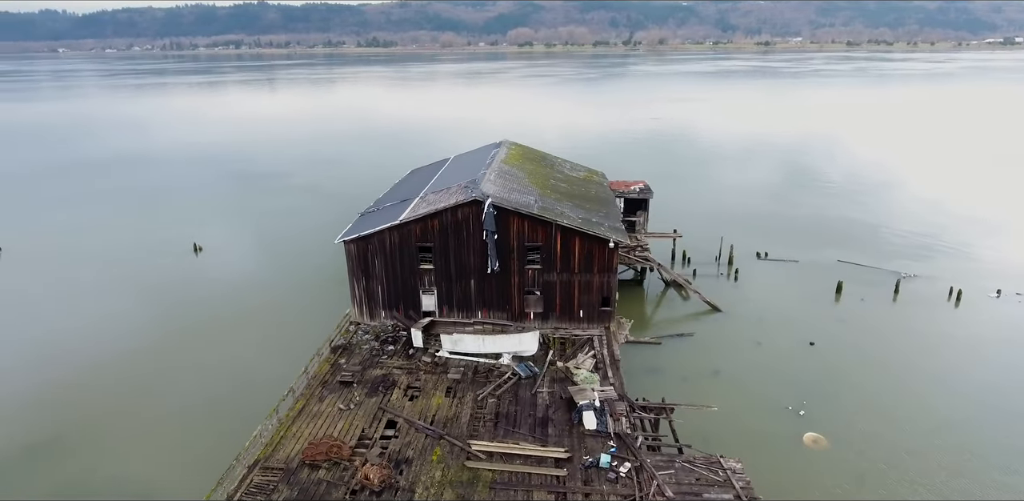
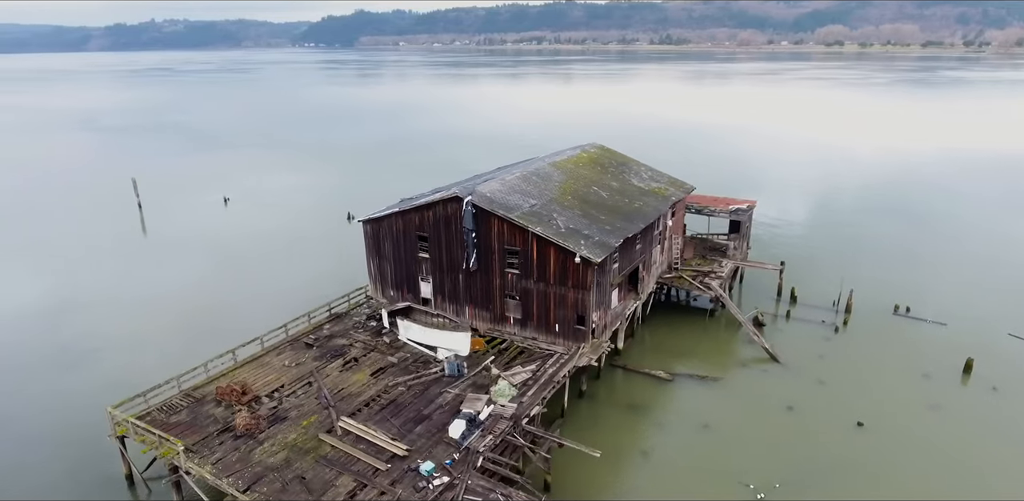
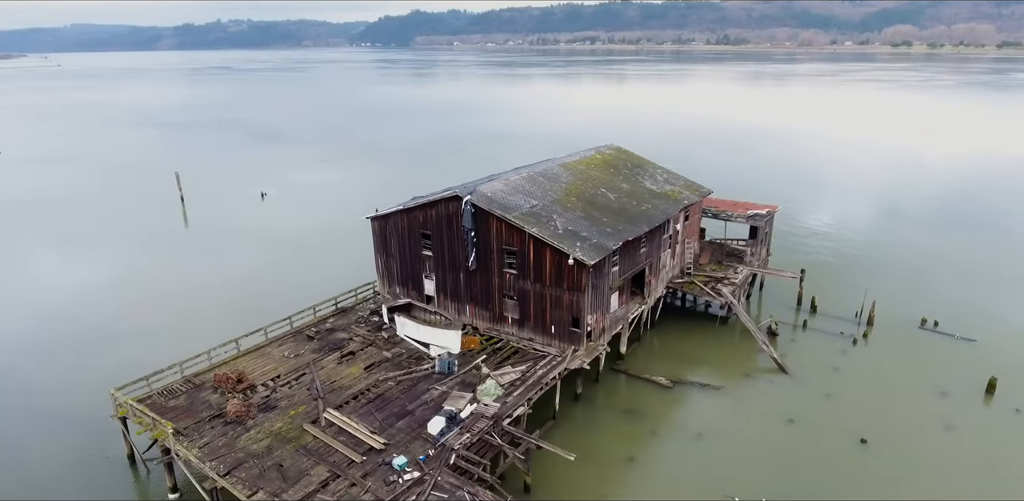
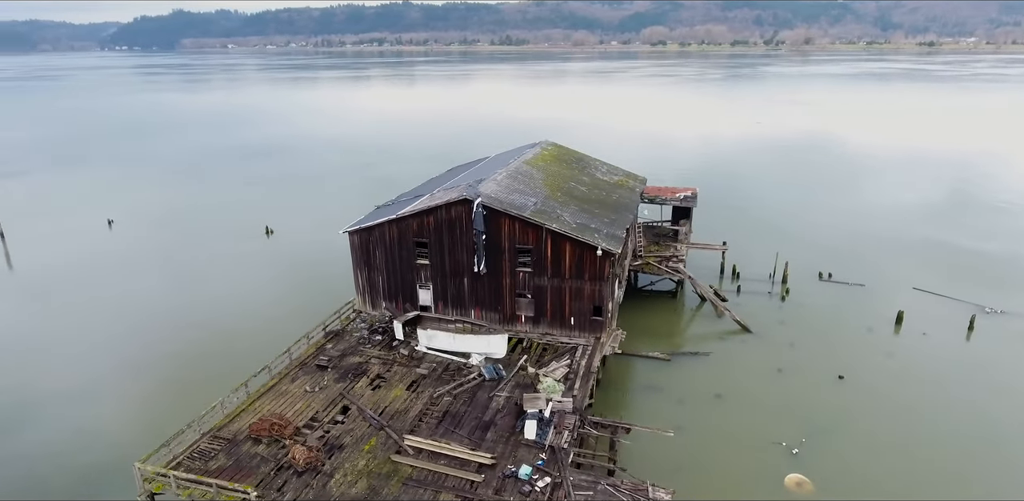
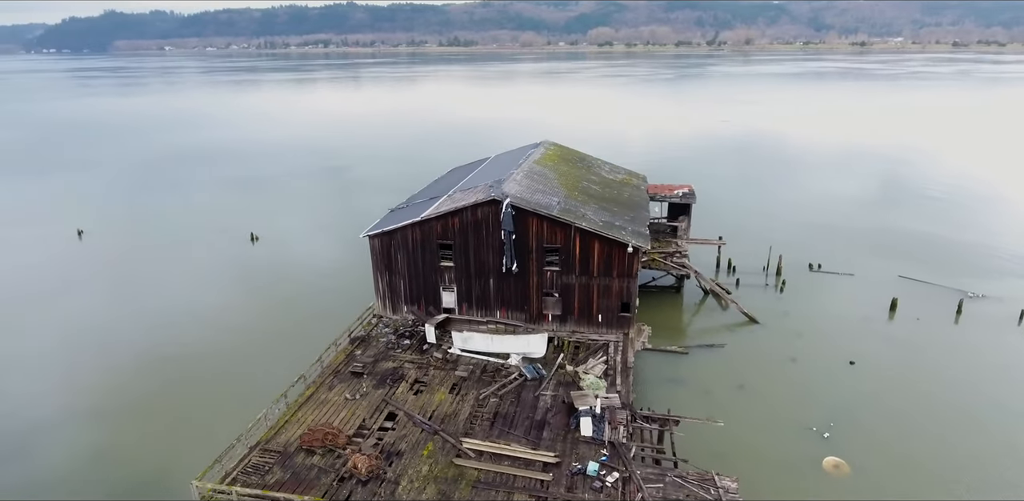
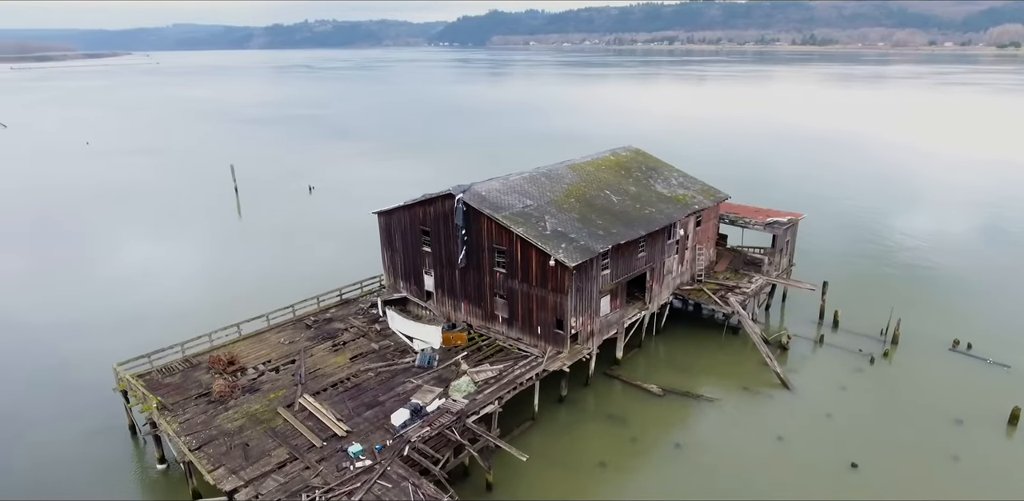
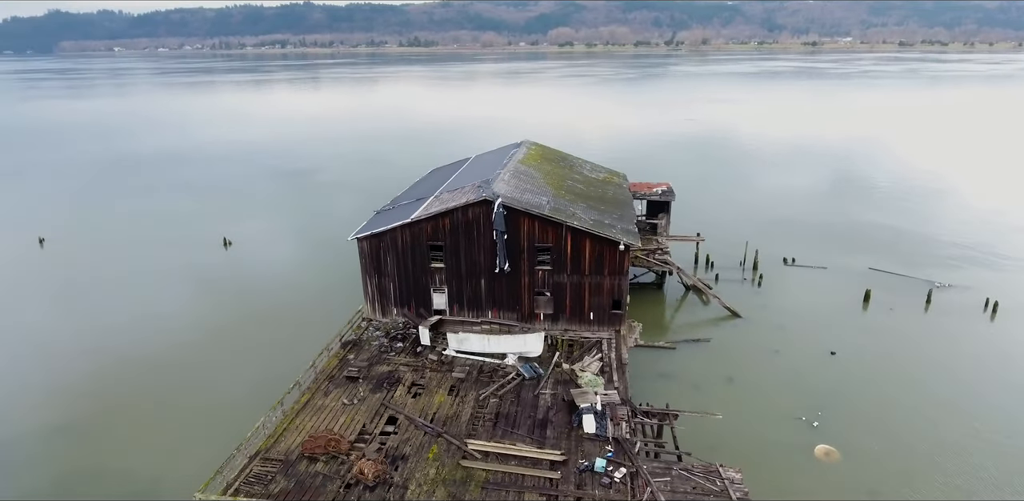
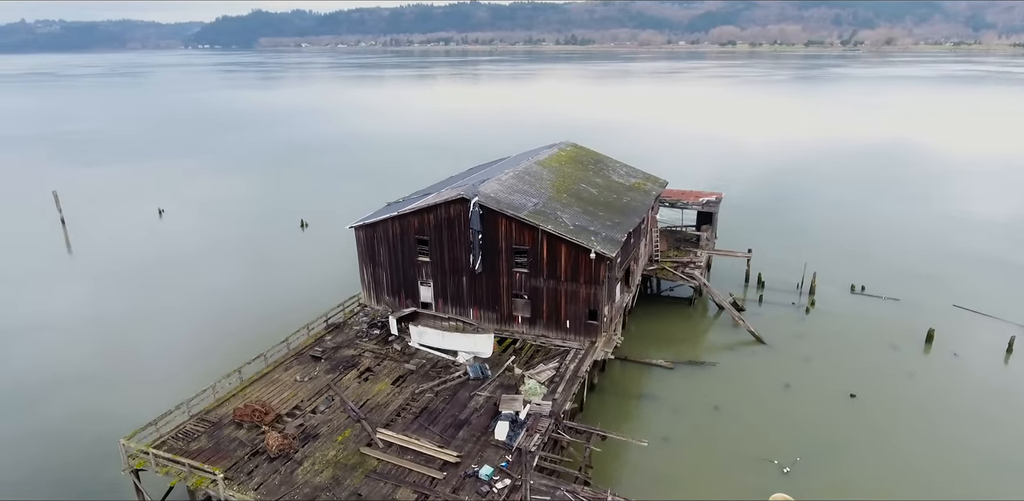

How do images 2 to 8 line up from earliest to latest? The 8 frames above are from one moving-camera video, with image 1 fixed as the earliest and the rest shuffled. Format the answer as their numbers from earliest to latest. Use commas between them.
7, 5, 4, 8, 2, 3, 6
